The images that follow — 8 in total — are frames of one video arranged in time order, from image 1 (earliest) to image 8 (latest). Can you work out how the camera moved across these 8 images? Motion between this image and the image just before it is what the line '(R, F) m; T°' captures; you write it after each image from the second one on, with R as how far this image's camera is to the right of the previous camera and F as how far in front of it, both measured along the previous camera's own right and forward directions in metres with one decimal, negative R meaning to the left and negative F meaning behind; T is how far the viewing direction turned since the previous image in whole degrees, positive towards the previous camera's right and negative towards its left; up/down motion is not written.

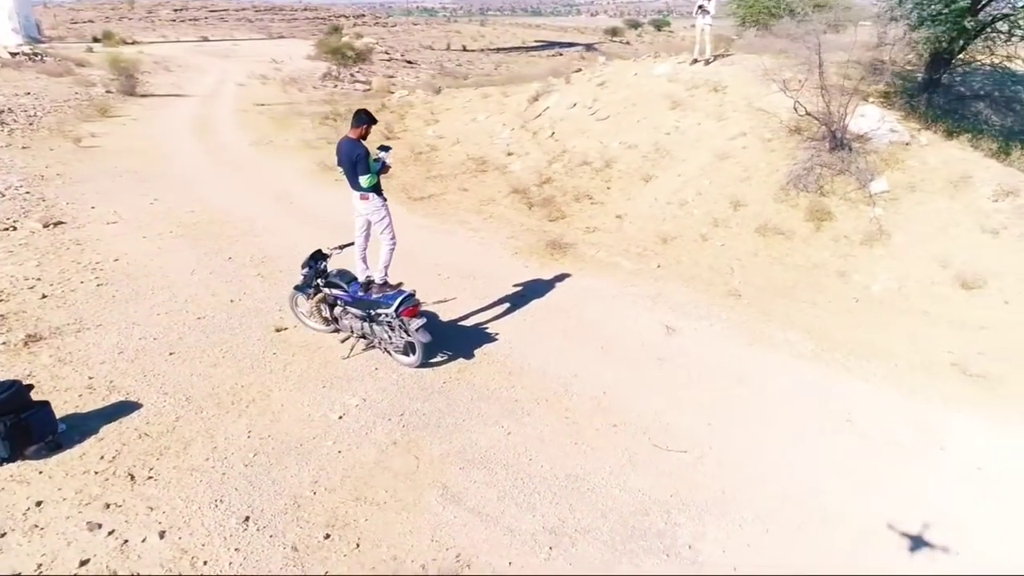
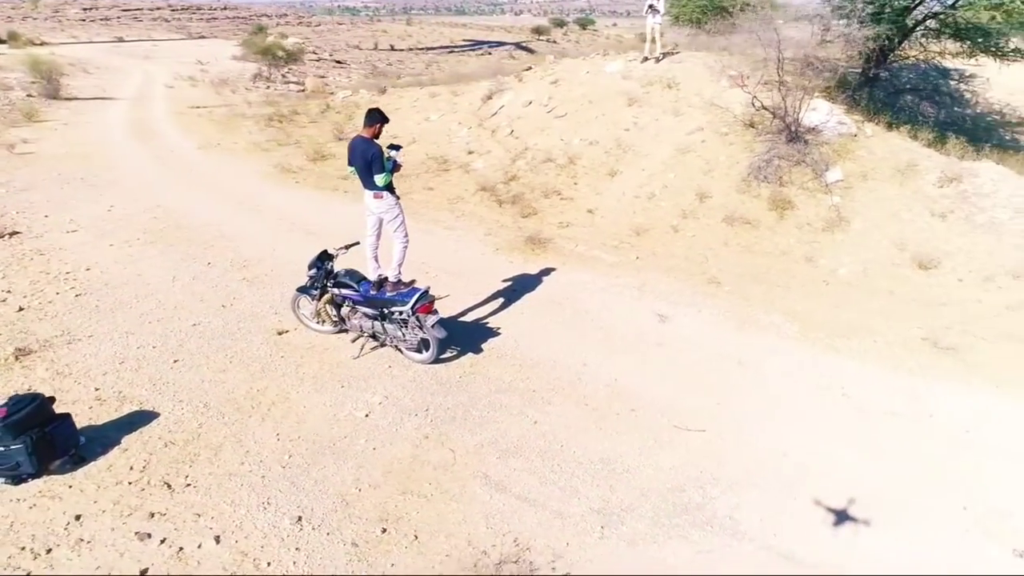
(-0.7, -0.1) m; +5°
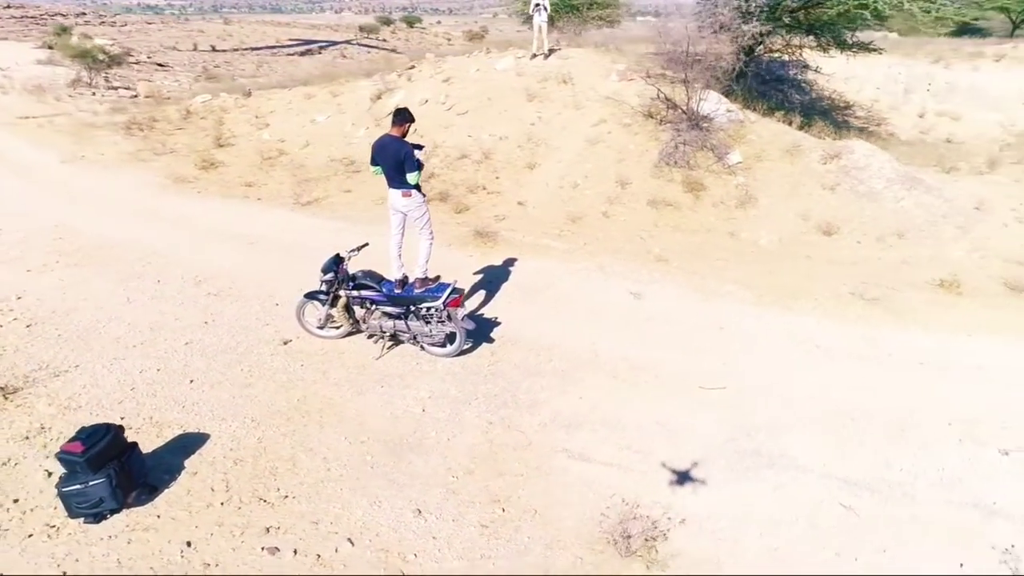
(-1.6, -0.1) m; +12°
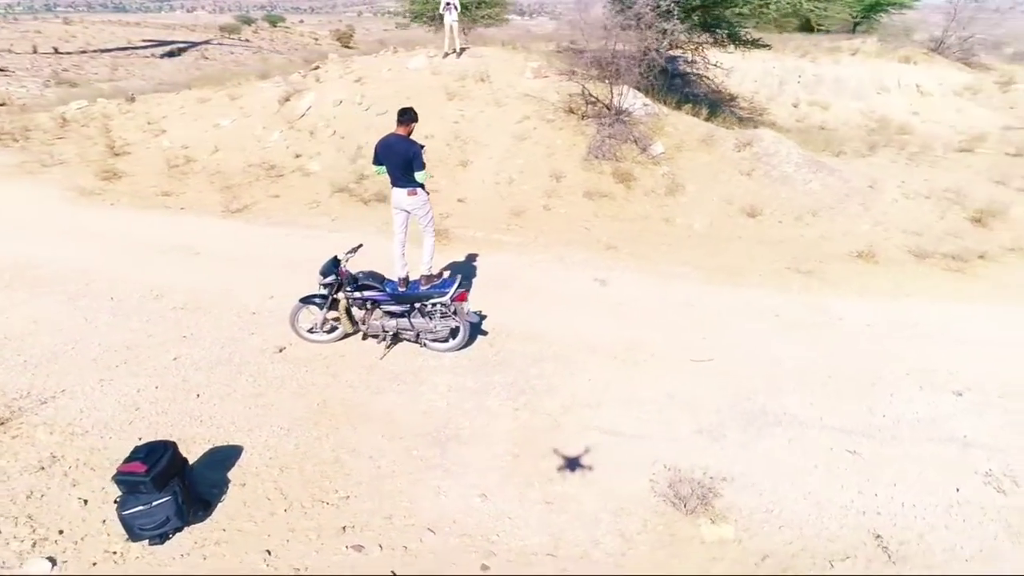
(-1.1, -0.1) m; +9°
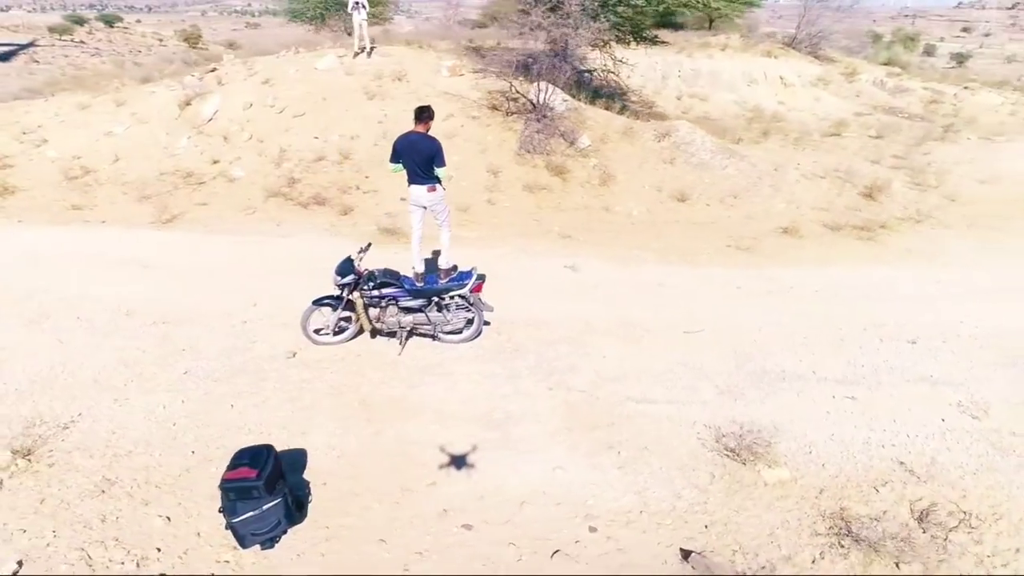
(-1.3, -0.2) m; +10°
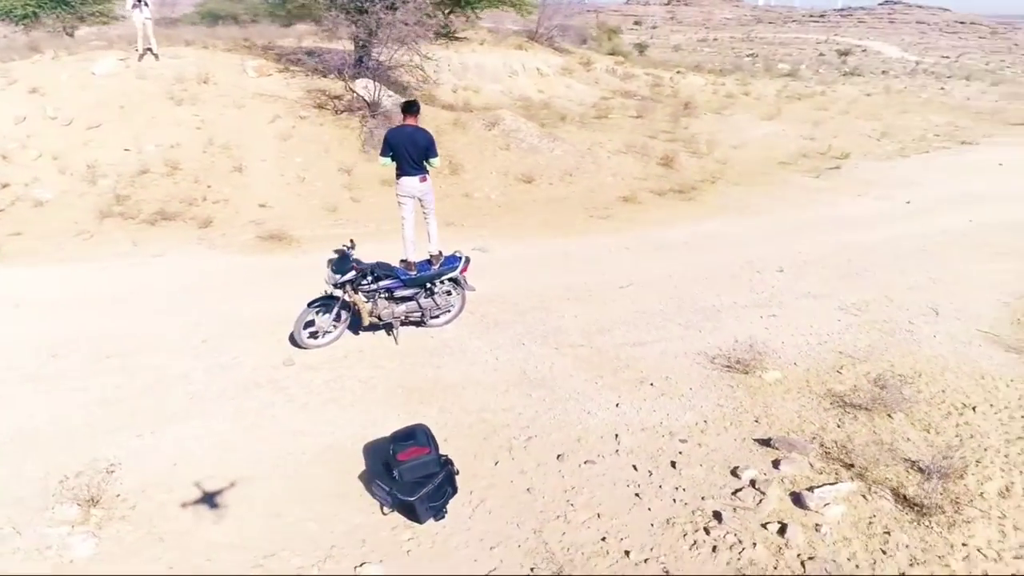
(-2.3, -0.1) m; +20°
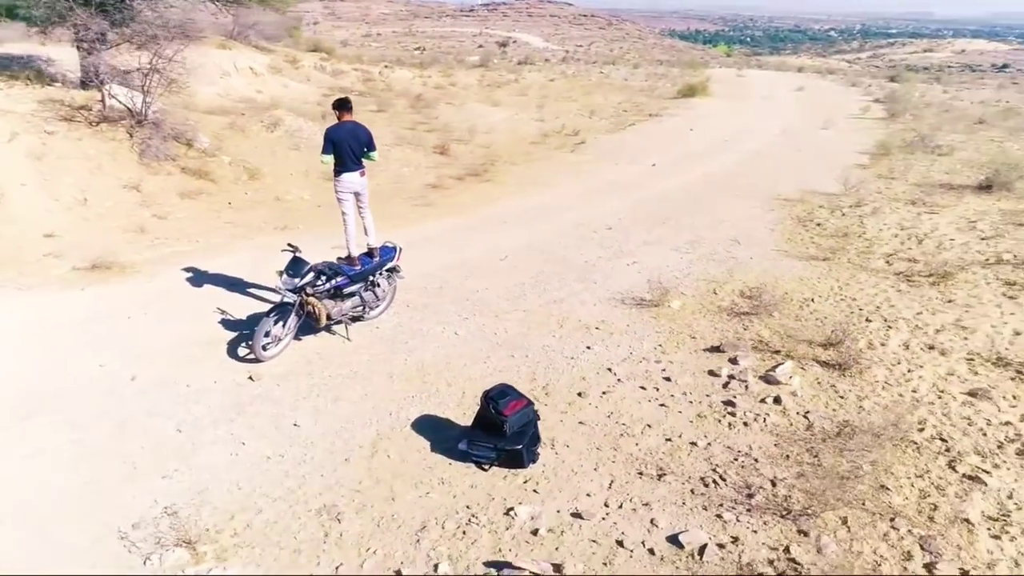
(-2.3, -0.1) m; +23°
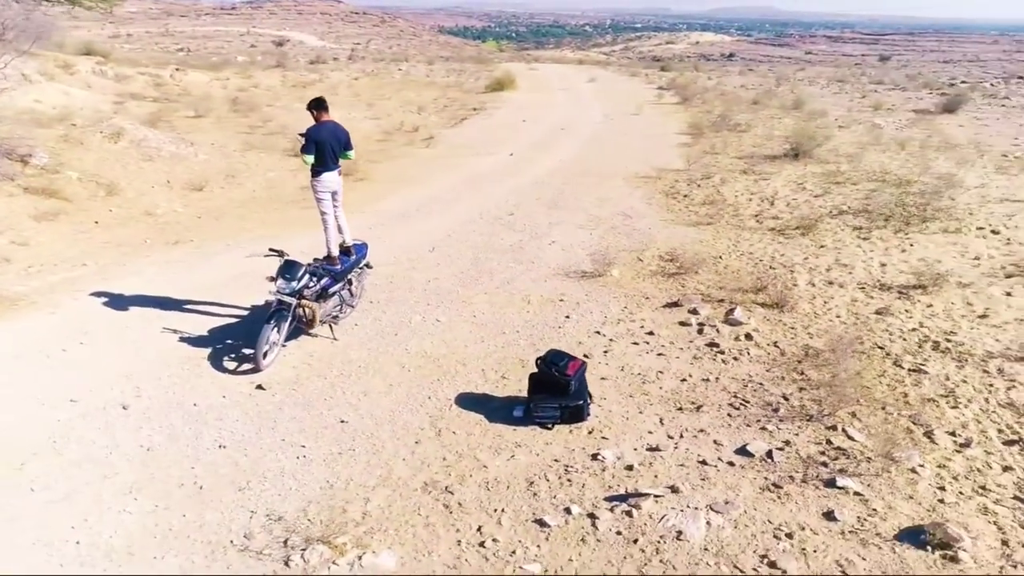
(-1.8, -0.2) m; +16°
